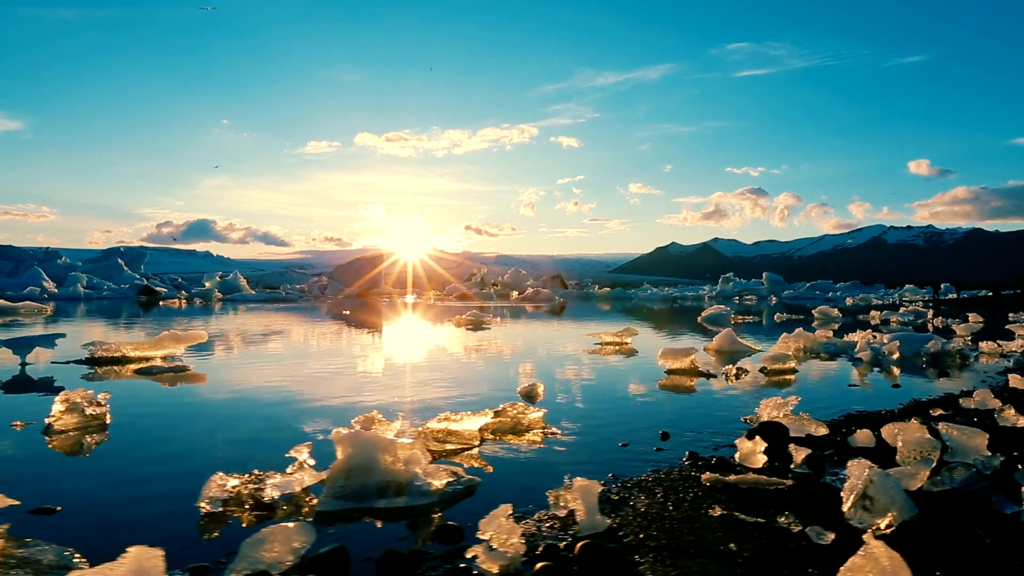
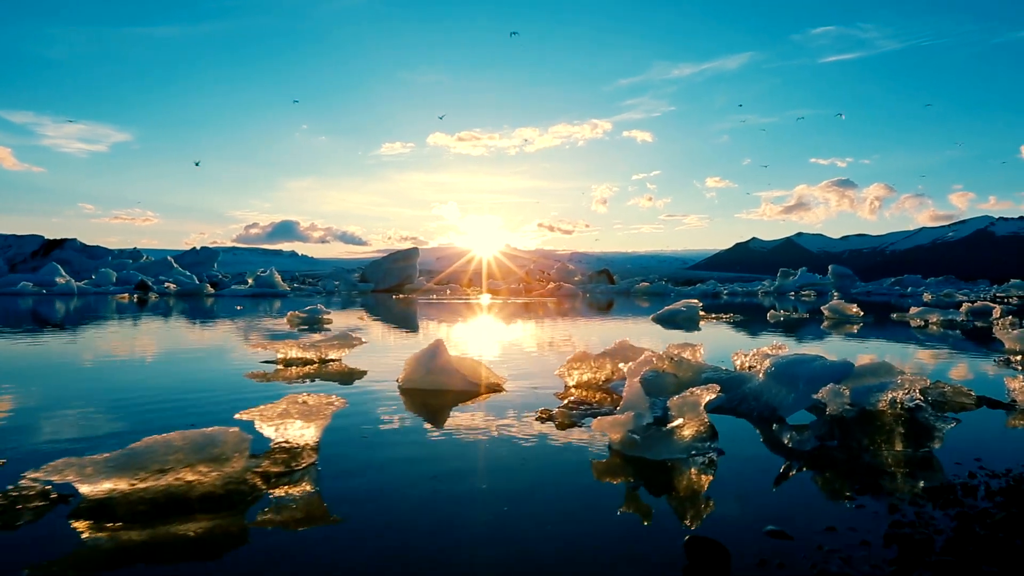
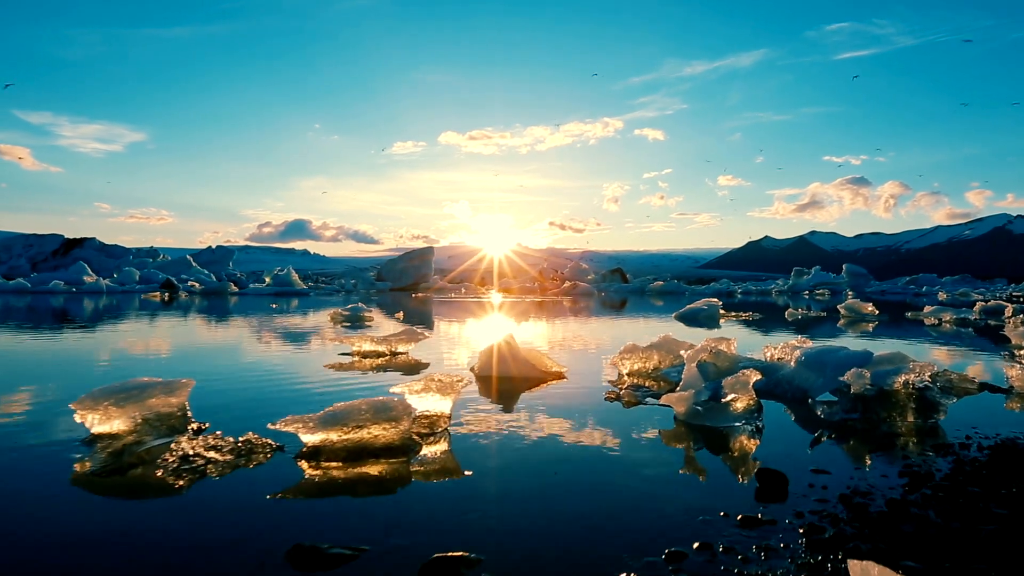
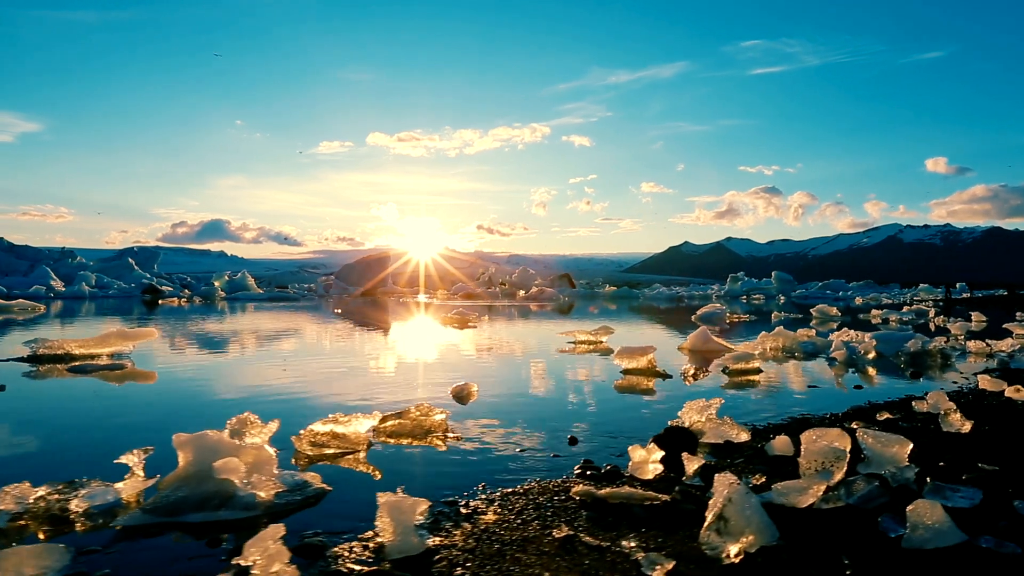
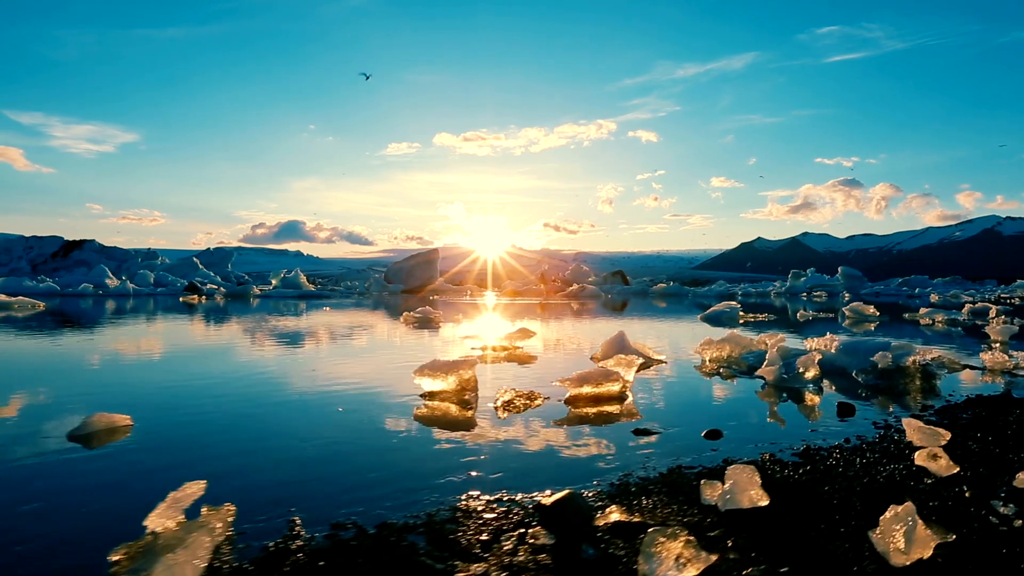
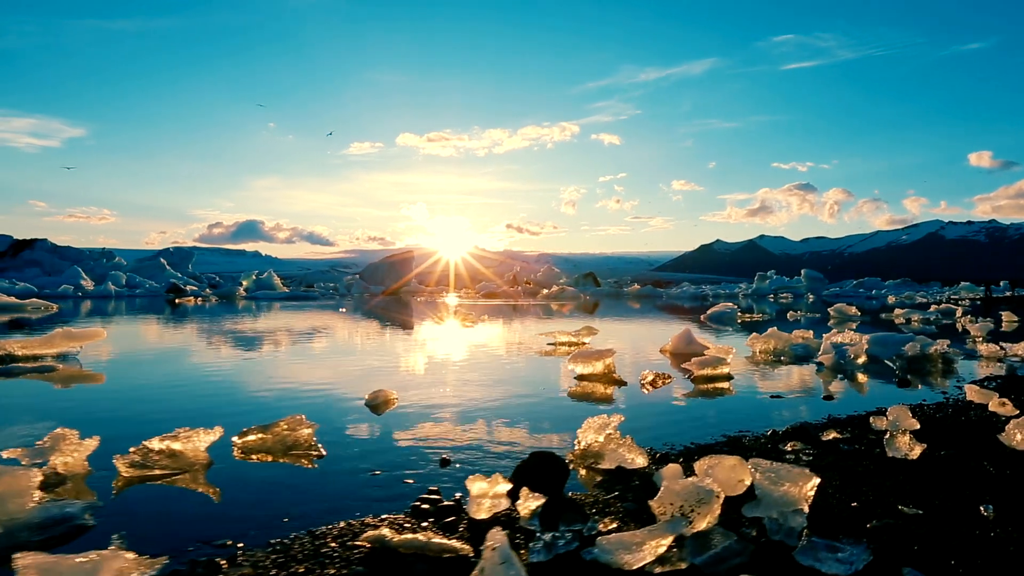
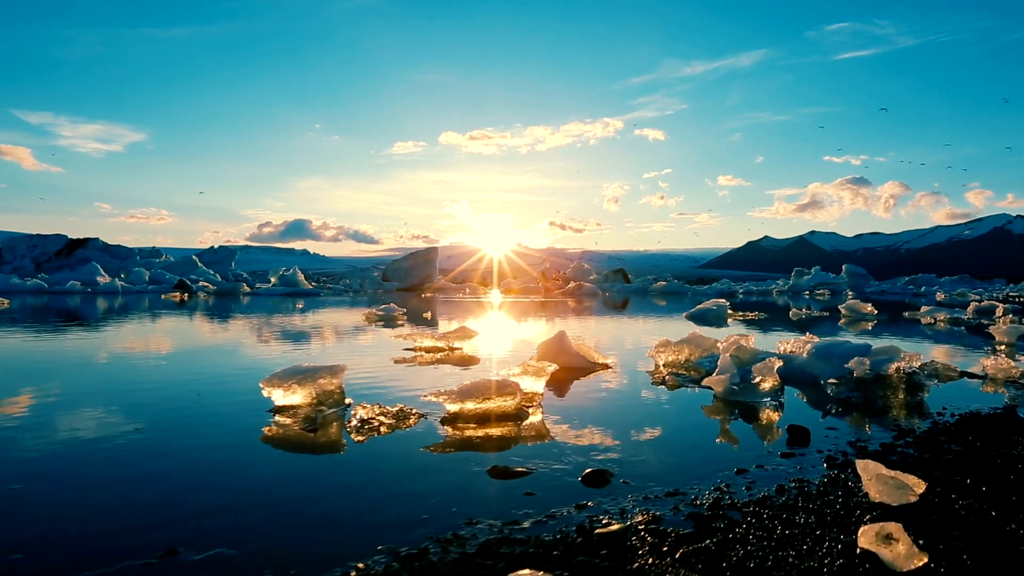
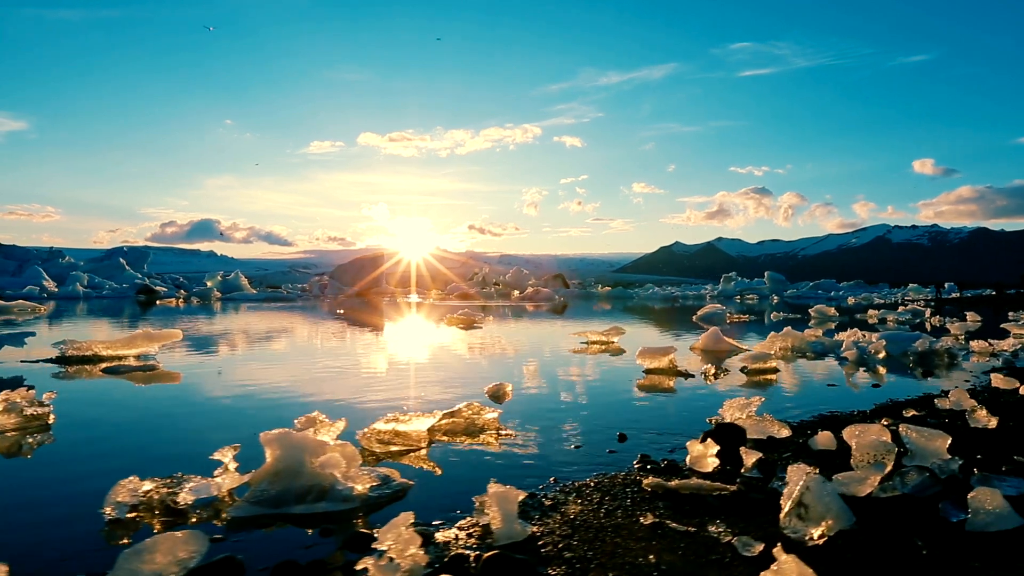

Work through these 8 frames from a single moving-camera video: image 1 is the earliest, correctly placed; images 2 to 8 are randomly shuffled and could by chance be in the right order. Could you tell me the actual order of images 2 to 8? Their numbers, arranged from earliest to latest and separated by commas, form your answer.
8, 4, 6, 5, 7, 3, 2
